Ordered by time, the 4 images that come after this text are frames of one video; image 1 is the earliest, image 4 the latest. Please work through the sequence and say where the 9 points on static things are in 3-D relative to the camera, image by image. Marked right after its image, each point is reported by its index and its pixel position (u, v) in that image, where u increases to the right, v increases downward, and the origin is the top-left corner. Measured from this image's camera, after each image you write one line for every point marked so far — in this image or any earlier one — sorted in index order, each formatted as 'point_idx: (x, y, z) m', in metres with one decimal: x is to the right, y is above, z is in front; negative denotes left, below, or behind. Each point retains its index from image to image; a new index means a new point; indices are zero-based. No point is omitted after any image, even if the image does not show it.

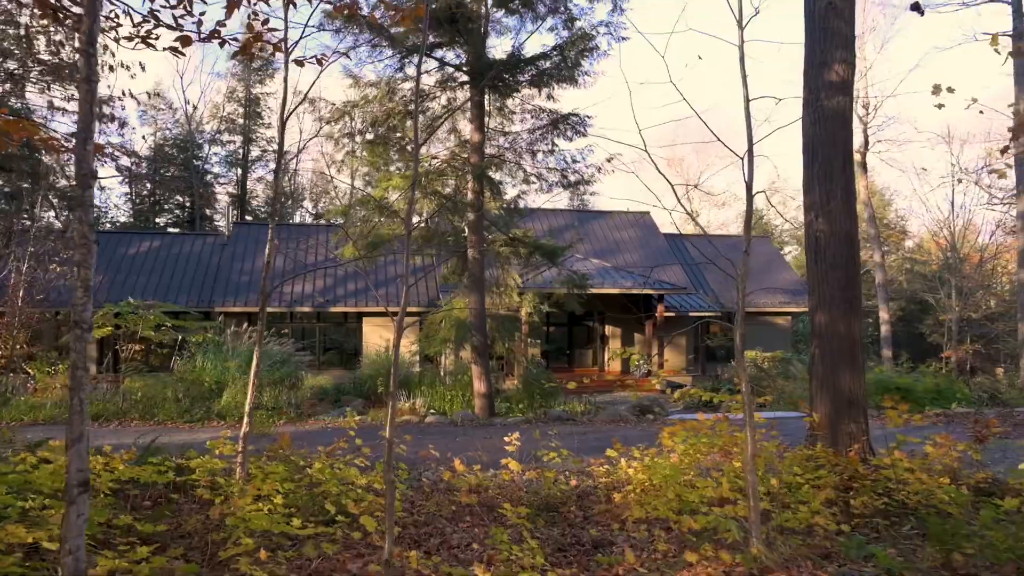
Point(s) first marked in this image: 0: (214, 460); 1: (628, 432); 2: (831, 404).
0: (-2.0, -1.1, +4.7) m
1: (+1.4, -1.7, +8.5) m
2: (+2.5, -0.9, +5.6) m
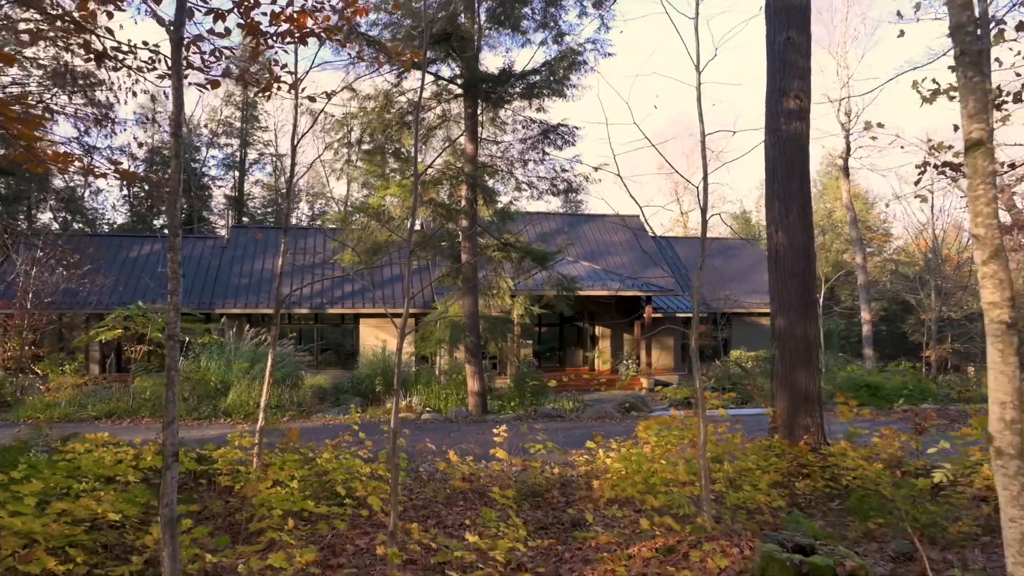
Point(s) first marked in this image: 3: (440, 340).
0: (-2.1, -1.2, +5.3) m
1: (+1.3, -1.8, +9.1) m
2: (+2.4, -1.0, +6.2) m
3: (-1.3, -0.9, +12.4) m
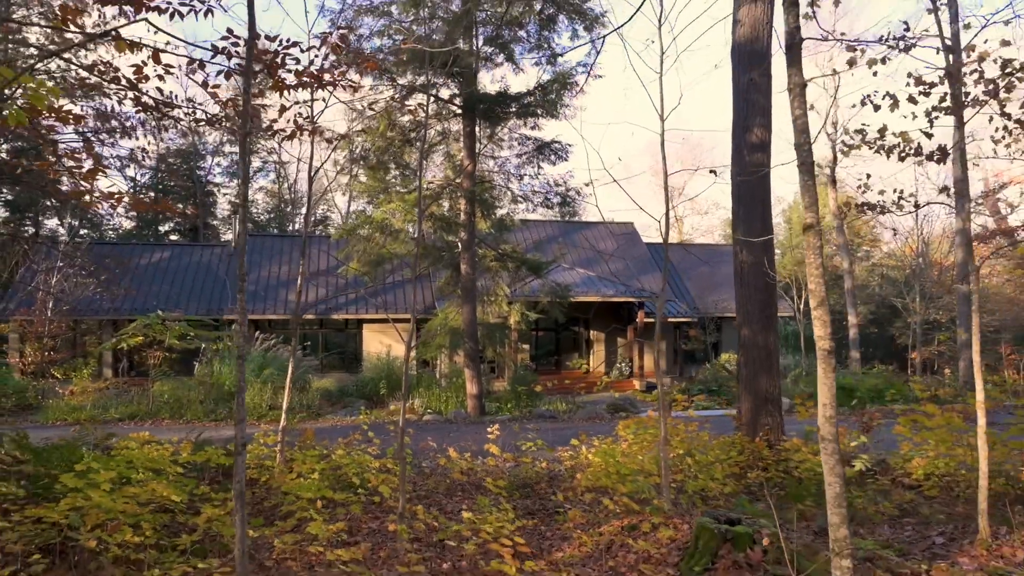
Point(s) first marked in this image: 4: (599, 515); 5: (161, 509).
0: (-2.1, -1.4, +6.0) m
1: (+1.2, -1.9, +9.8) m
2: (+2.4, -1.1, +7.0) m
3: (-1.3, -1.1, +13.2) m
4: (+0.6, -1.6, +4.9) m
5: (-2.3, -1.4, +4.5) m
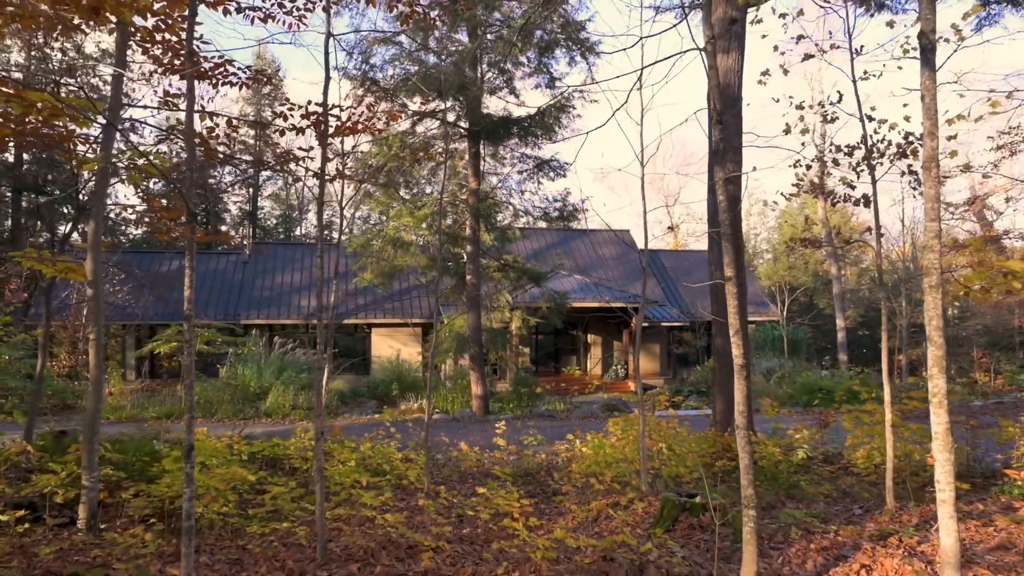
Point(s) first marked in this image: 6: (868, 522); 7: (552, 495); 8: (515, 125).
0: (-2.1, -1.5, +7.1) m
1: (+1.2, -2.1, +10.9) m
2: (+2.4, -1.3, +8.0) m
3: (-1.3, -1.2, +14.3) m
4: (+0.6, -1.8, +6.0) m
5: (-2.2, -1.6, +5.6) m
6: (+2.4, -1.6, +4.9) m
7: (+0.3, -1.9, +6.3) m
8: (+0.1, +3.1, +13.5) m
